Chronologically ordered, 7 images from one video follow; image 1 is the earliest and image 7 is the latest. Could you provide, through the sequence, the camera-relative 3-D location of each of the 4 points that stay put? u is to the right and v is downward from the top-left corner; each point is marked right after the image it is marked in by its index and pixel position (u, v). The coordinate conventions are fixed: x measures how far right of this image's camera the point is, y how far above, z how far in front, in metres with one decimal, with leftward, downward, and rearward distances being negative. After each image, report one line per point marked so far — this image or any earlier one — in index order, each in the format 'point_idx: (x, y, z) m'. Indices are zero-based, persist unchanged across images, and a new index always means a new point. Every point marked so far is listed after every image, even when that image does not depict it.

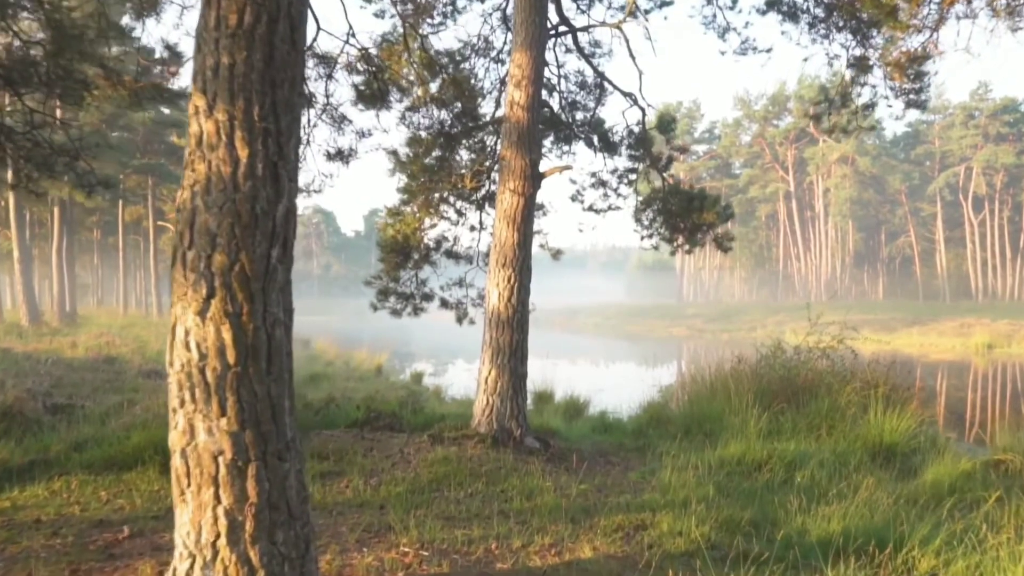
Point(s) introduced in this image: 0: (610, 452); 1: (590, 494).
0: (+1.0, -1.6, +7.8) m
1: (+0.5, -1.4, +5.4) m
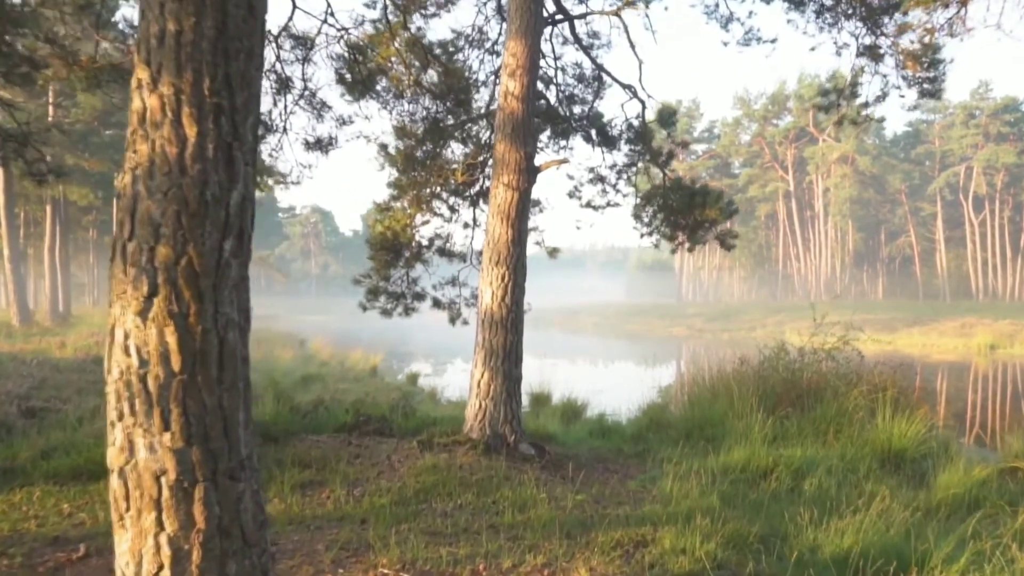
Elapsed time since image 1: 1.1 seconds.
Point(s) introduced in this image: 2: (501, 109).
0: (+0.9, -1.6, +7.5) m
1: (+0.5, -1.4, +5.1) m
2: (-0.1, +1.6, +7.0) m
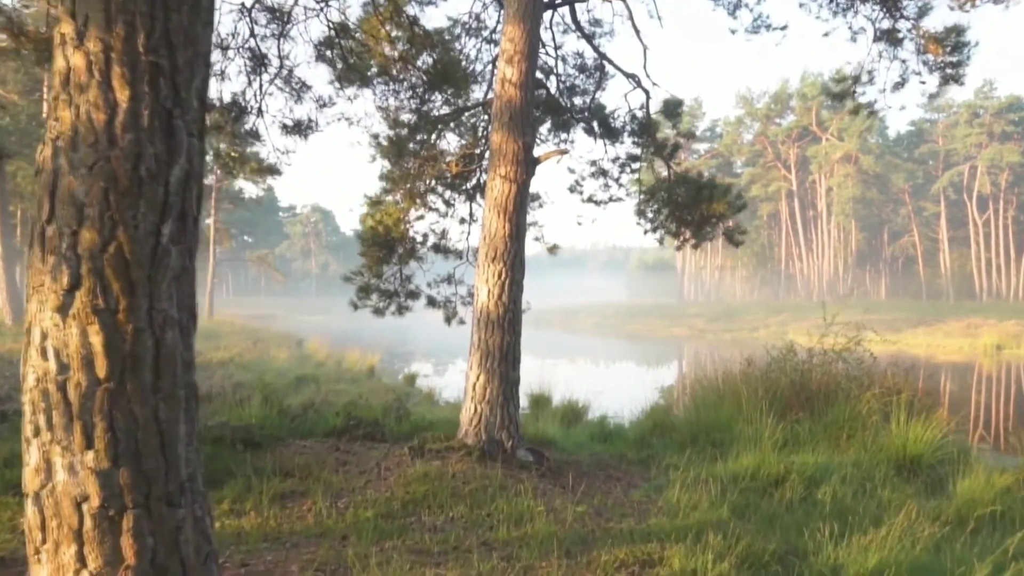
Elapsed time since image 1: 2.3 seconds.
0: (+0.9, -1.6, +7.1) m
1: (+0.5, -1.4, +4.7) m
2: (-0.1, +1.6, +6.7) m
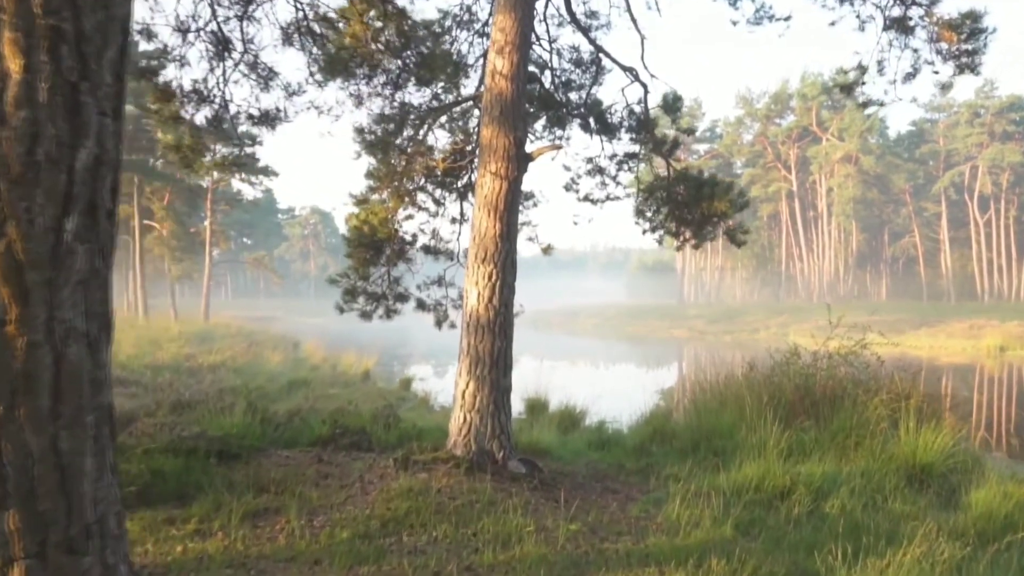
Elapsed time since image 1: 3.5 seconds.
0: (+0.8, -1.6, +6.8) m
1: (+0.4, -1.4, +4.4) m
2: (-0.2, +1.6, +6.3) m
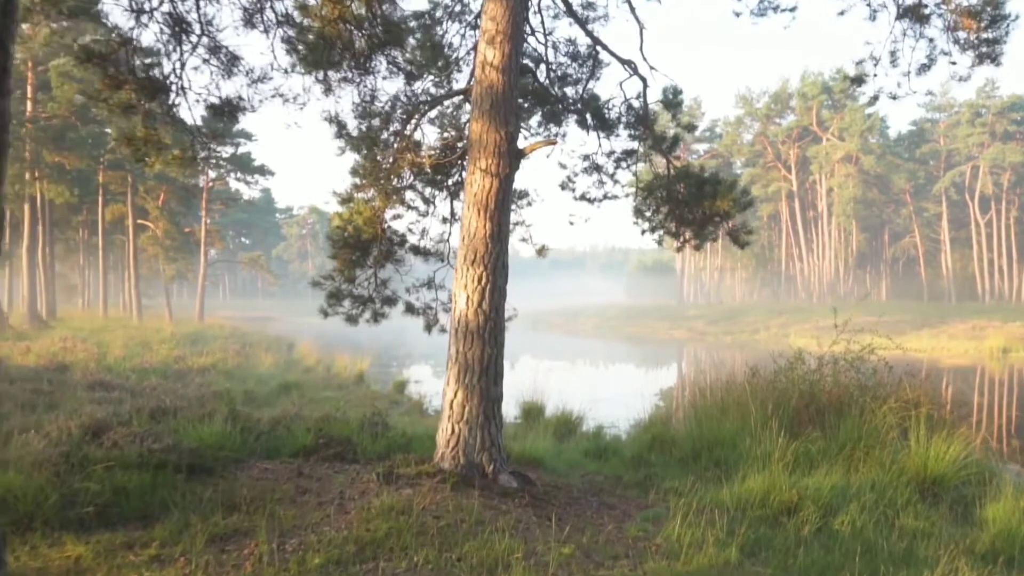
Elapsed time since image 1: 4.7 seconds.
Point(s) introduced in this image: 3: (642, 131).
0: (+0.8, -1.7, +6.4) m
1: (+0.3, -1.4, +4.1) m
2: (-0.3, +1.6, +6.0) m
3: (+1.3, +1.6, +8.1) m
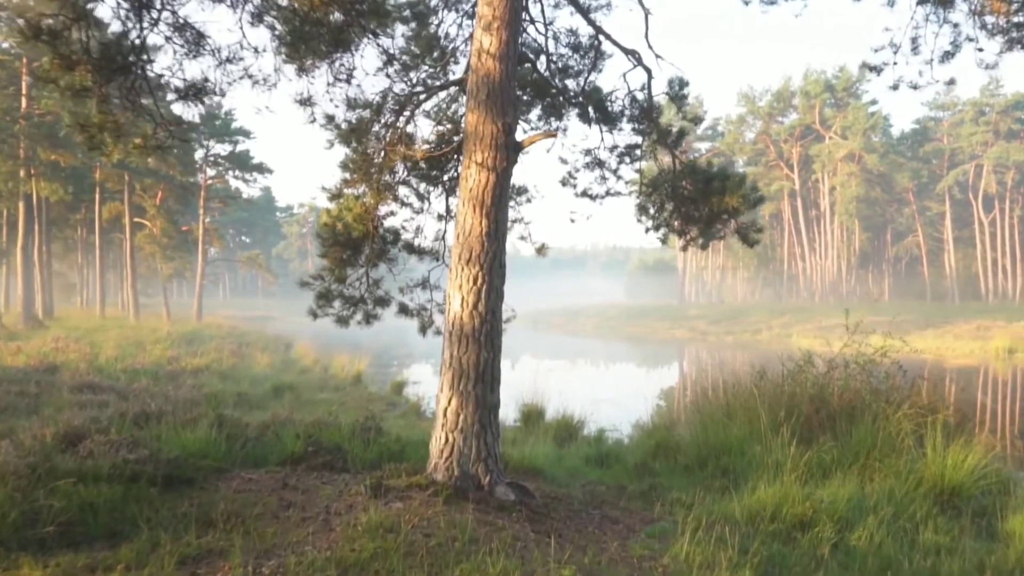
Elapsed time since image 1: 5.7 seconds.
0: (+0.7, -1.7, +6.1) m
1: (+0.3, -1.5, +3.8) m
2: (-0.3, +1.6, +5.7) m
3: (+1.3, +1.6, +7.8) m
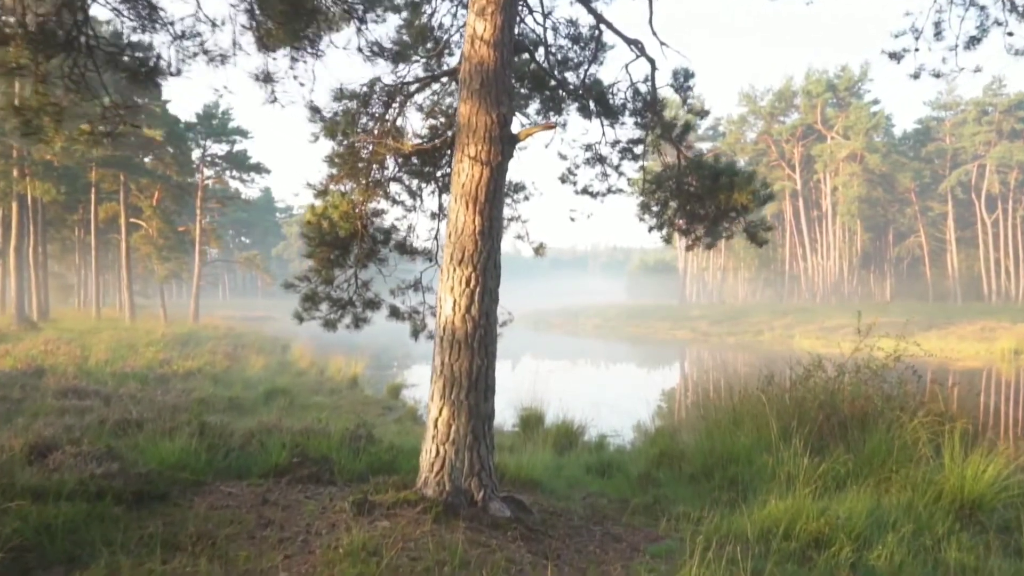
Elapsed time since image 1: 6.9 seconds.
0: (+0.7, -1.7, +5.8) m
1: (+0.3, -1.5, +3.4) m
2: (-0.3, +1.6, +5.3) m
3: (+1.3, +1.6, +7.4) m
